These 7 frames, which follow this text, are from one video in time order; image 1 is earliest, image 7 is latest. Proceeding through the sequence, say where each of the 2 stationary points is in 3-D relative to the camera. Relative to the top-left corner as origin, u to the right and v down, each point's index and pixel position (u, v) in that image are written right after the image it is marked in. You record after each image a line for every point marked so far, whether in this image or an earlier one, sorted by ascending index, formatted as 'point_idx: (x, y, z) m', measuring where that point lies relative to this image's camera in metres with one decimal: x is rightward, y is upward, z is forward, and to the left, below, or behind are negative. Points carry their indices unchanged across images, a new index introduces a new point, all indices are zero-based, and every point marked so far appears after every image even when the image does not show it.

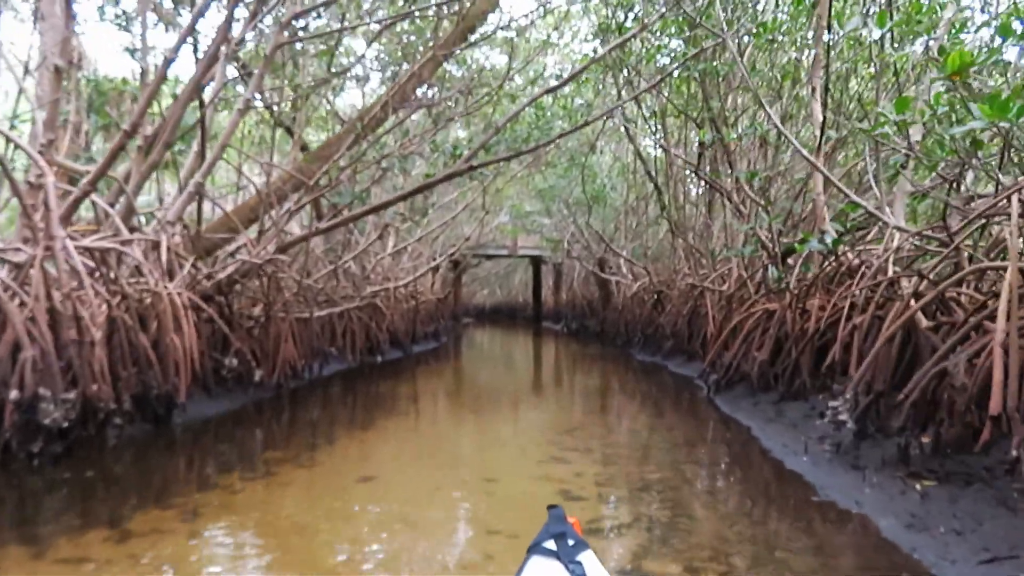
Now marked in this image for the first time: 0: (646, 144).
0: (+2.2, +2.3, +12.4) m
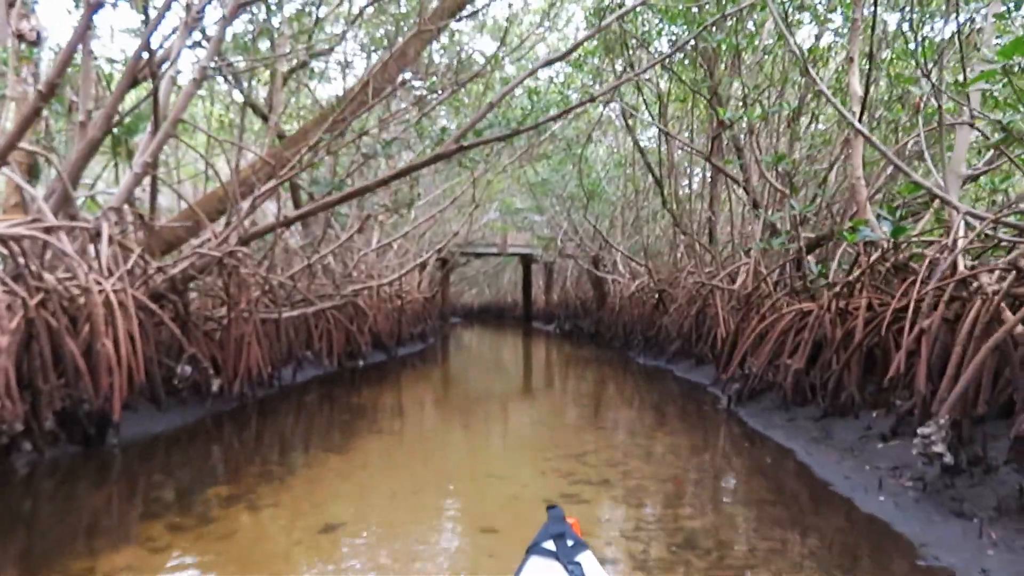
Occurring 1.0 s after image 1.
0: (+2.0, +2.4, +11.7) m
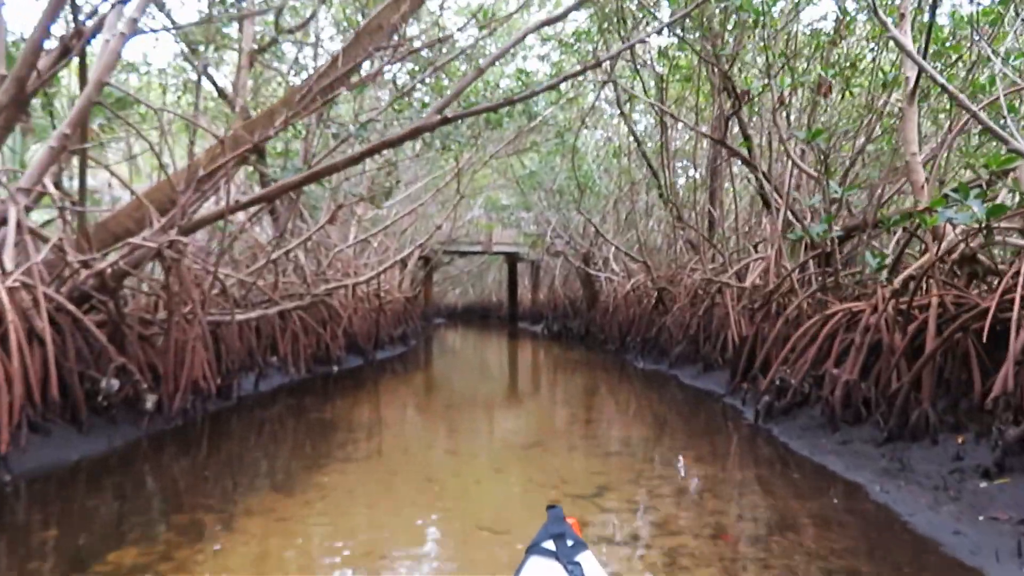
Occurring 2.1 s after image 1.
0: (+1.8, +2.4, +10.9) m
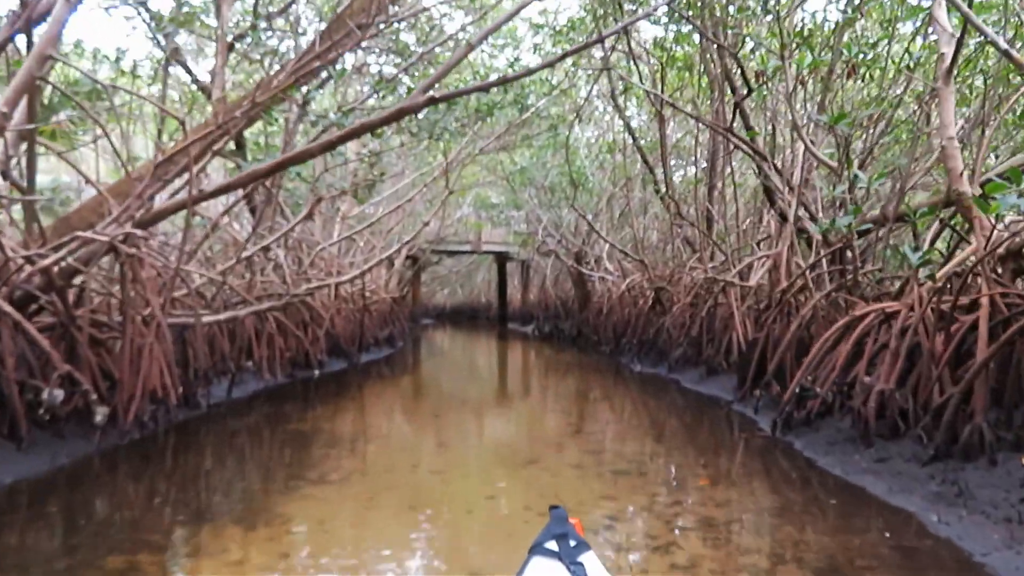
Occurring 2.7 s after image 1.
0: (+1.7, +2.4, +10.5) m
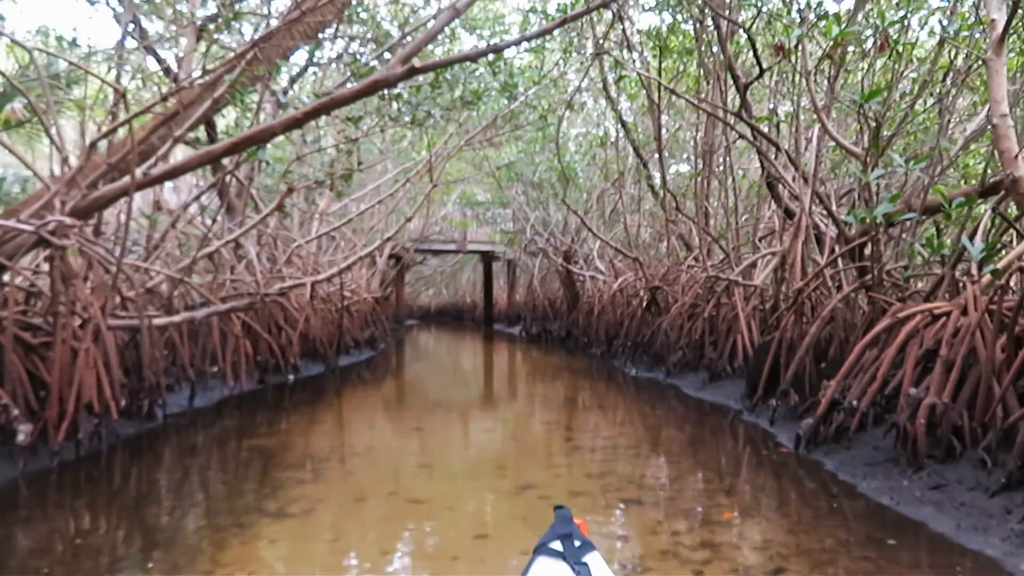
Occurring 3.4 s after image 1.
0: (+1.5, +2.4, +10.0) m
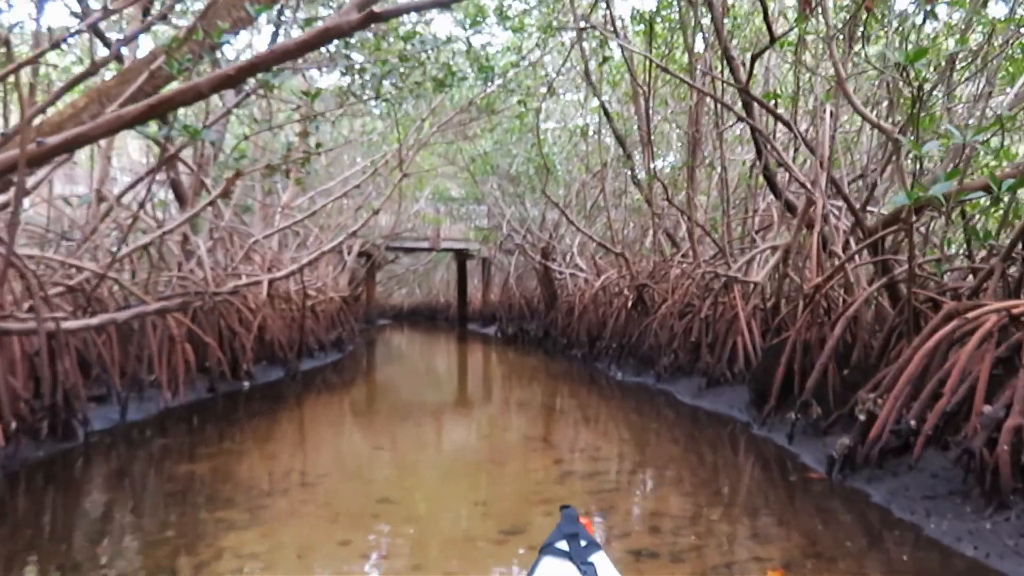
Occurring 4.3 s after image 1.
0: (+1.2, +2.4, +9.5) m
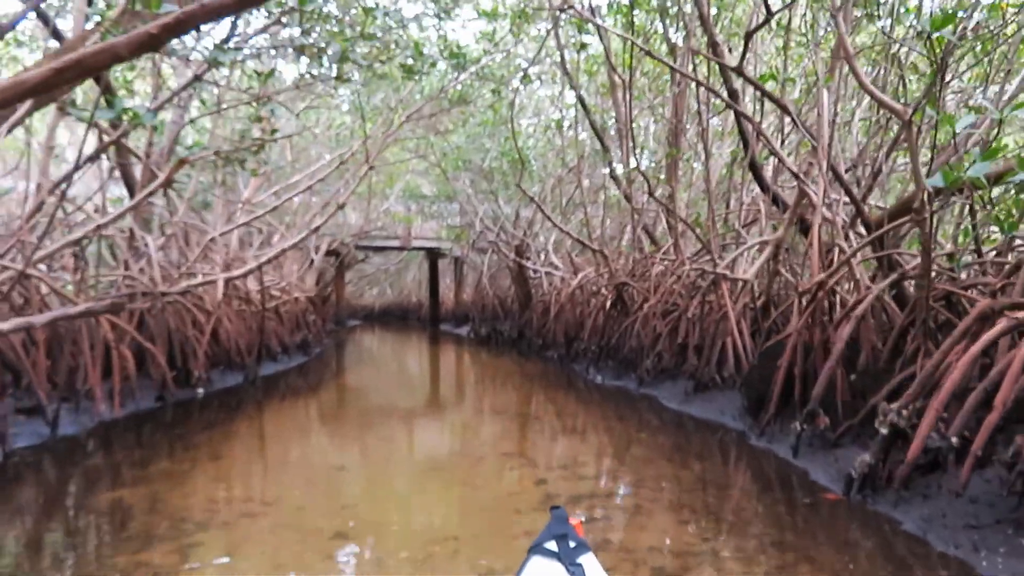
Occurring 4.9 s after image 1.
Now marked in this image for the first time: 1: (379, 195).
0: (+0.9, +2.4, +9.1) m
1: (-2.6, +1.8, +15.0) m
